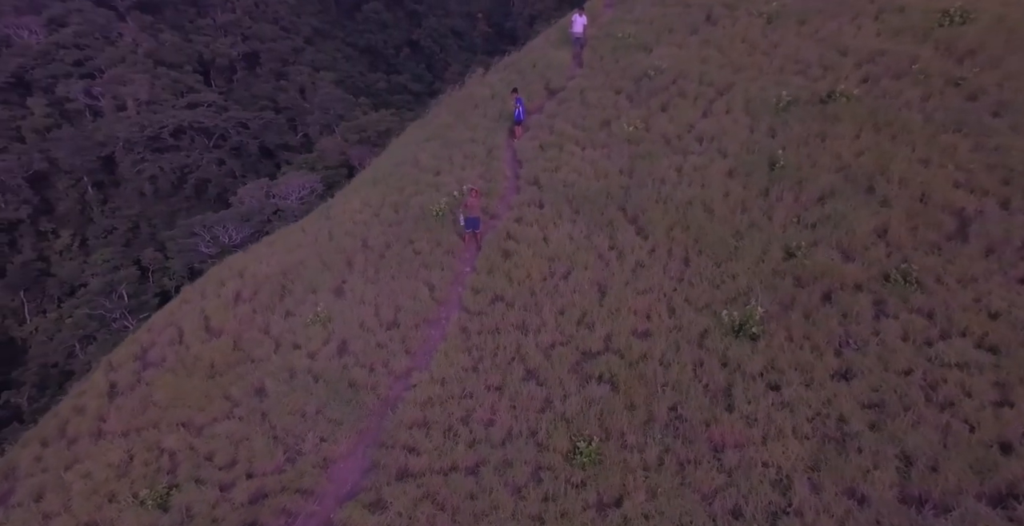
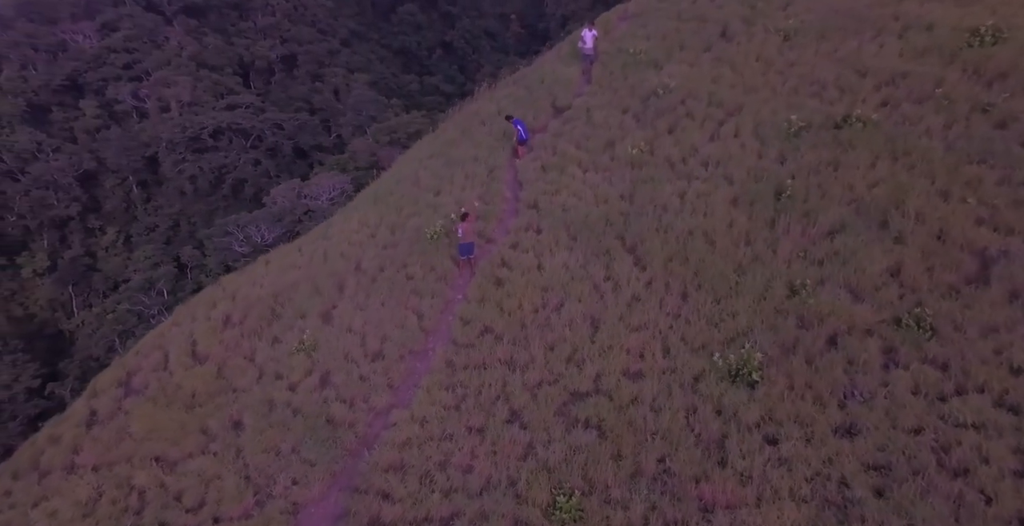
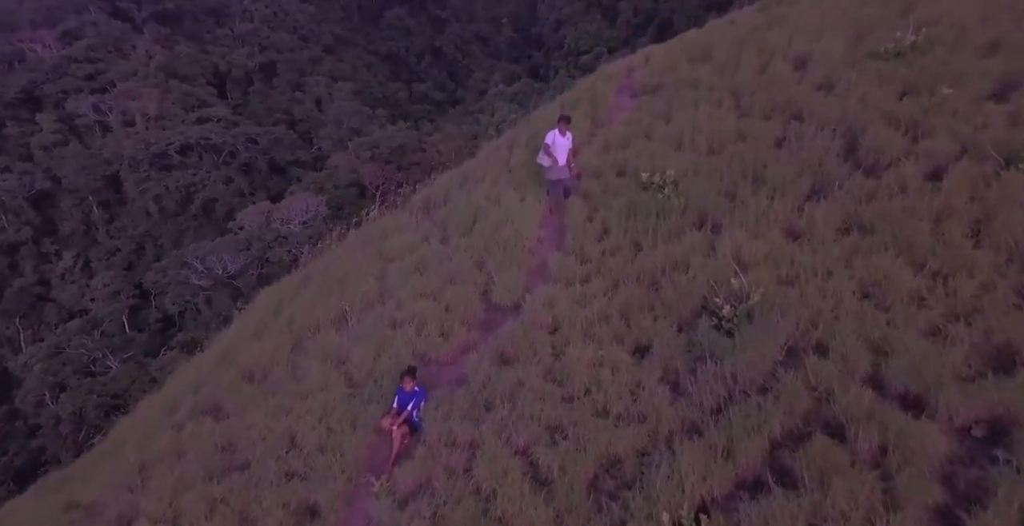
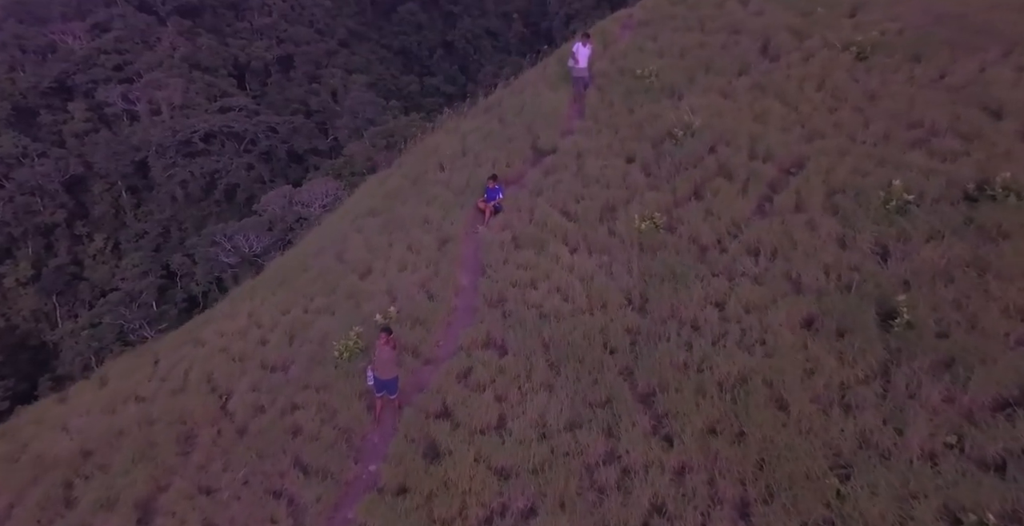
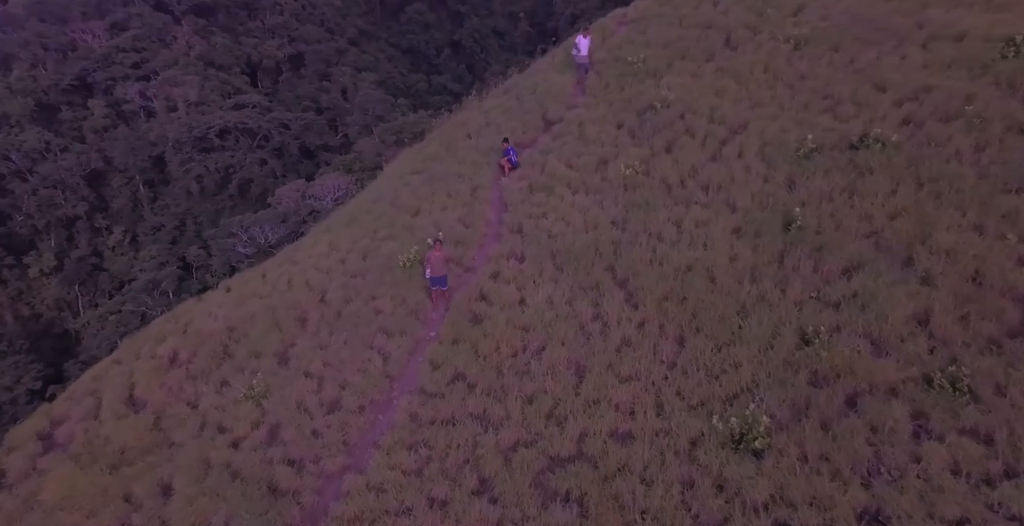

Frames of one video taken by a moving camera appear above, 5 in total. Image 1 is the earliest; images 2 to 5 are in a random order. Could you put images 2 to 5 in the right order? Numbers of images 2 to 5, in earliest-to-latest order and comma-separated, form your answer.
2, 5, 4, 3
